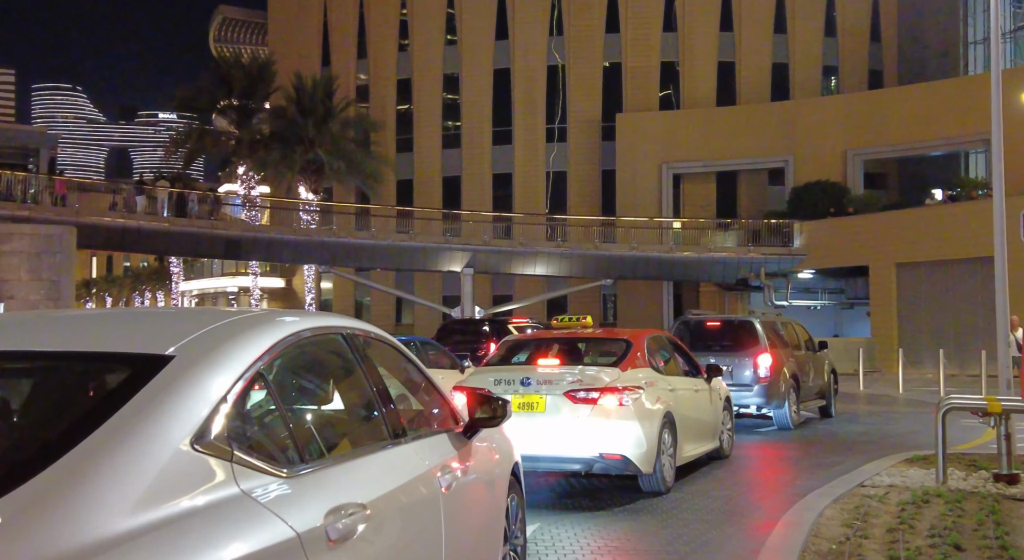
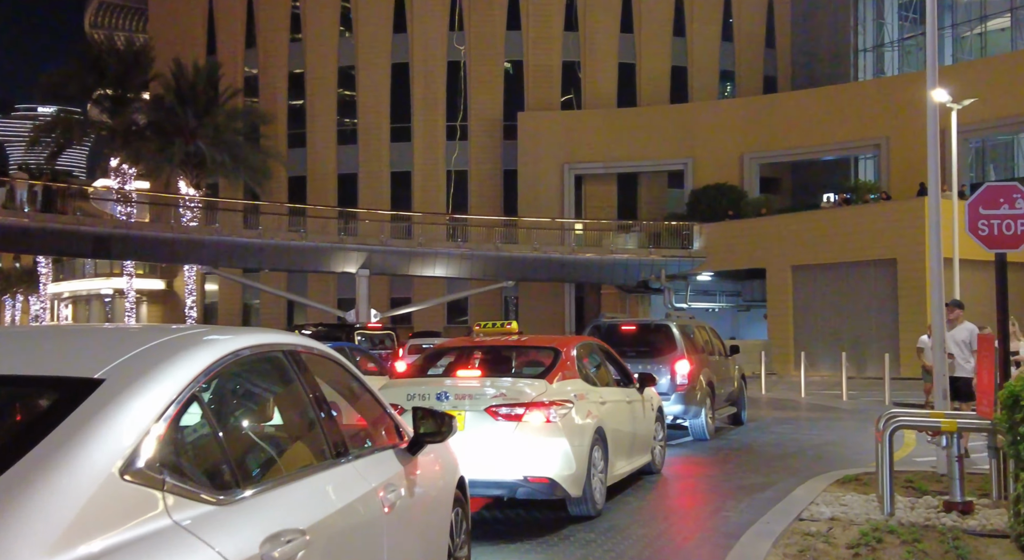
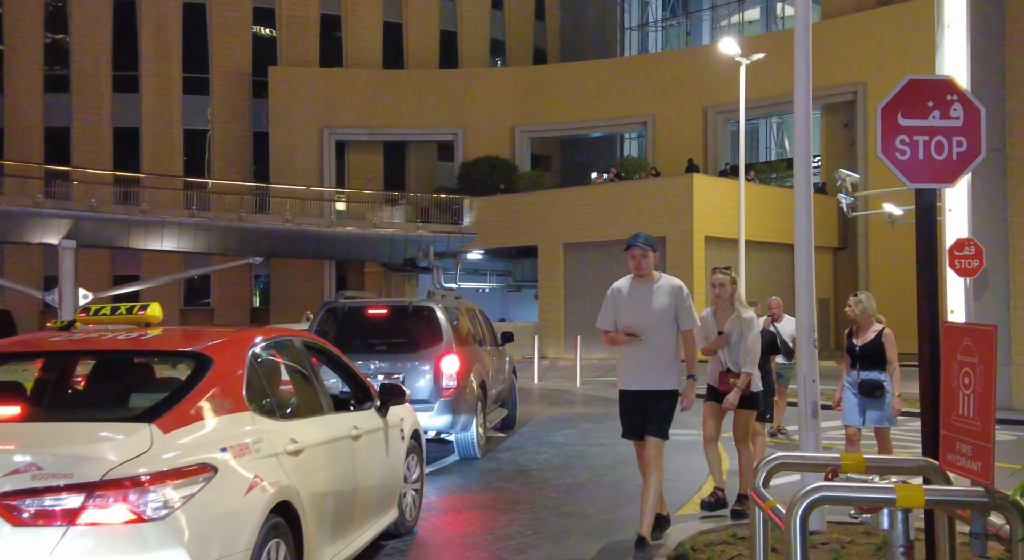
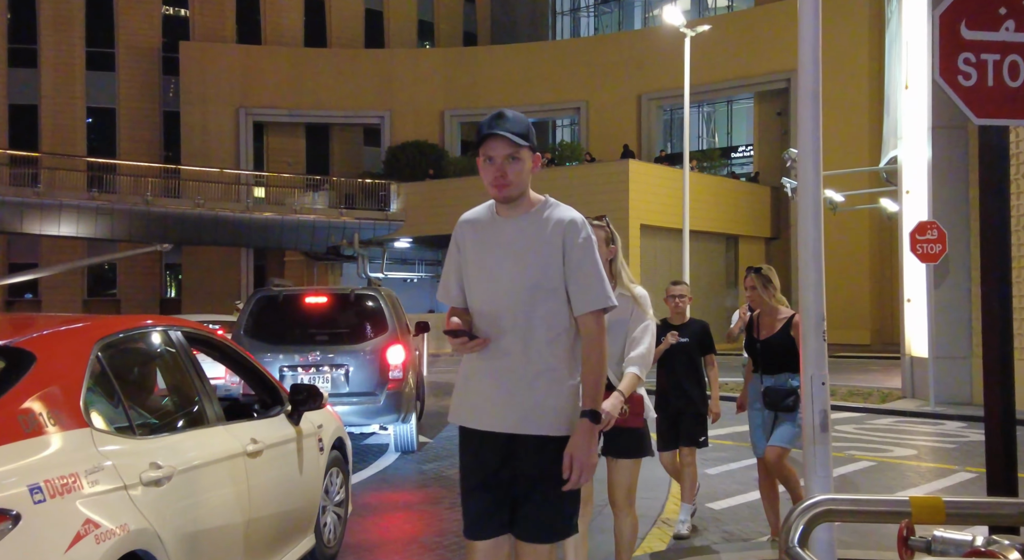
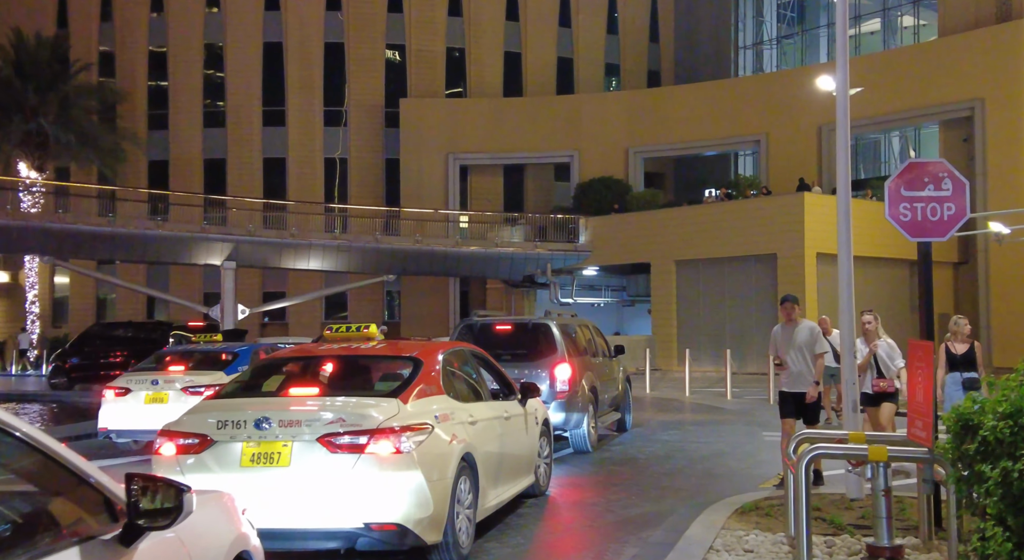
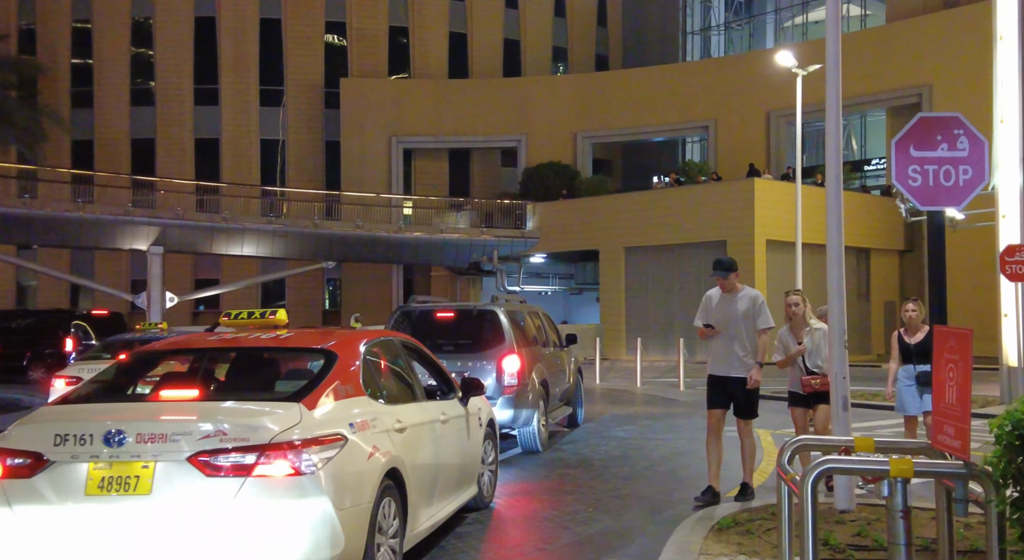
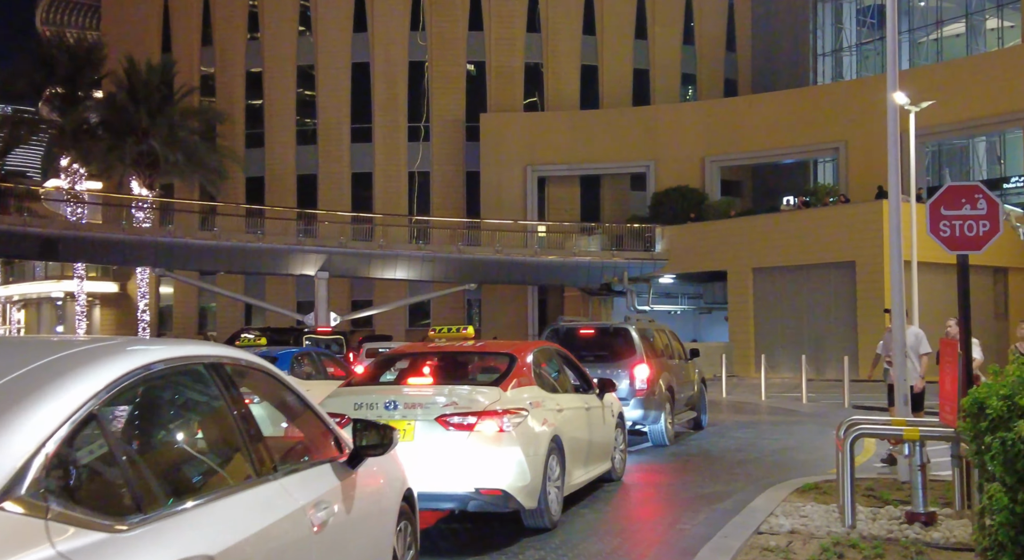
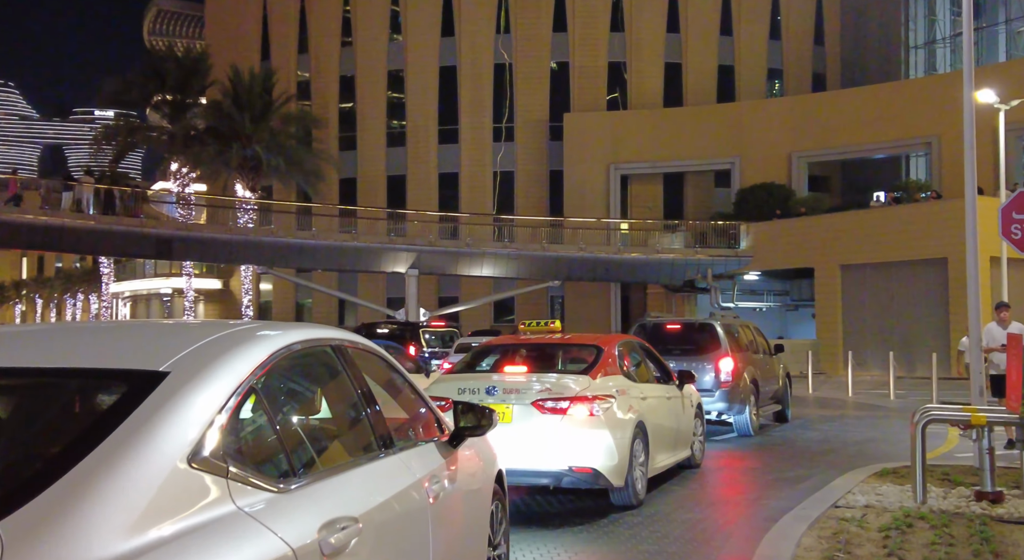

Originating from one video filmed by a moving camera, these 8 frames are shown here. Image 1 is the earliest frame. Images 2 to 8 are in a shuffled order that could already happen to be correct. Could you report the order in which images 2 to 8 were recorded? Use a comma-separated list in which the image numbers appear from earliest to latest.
8, 2, 7, 5, 6, 3, 4
